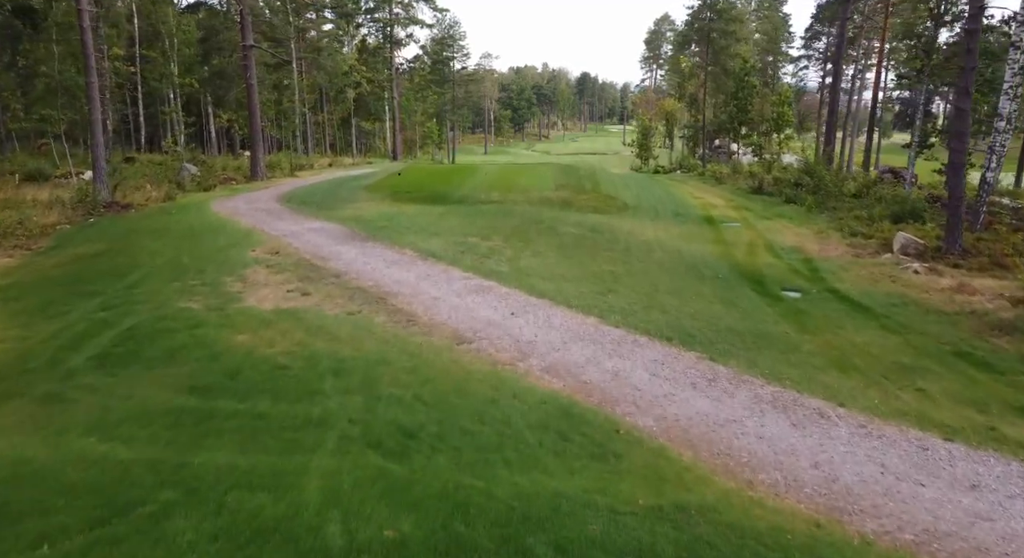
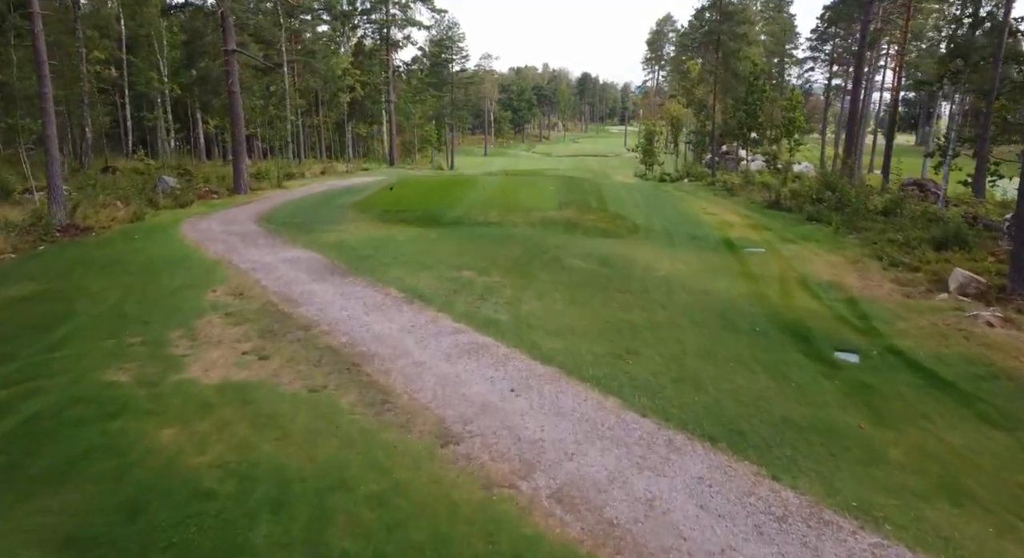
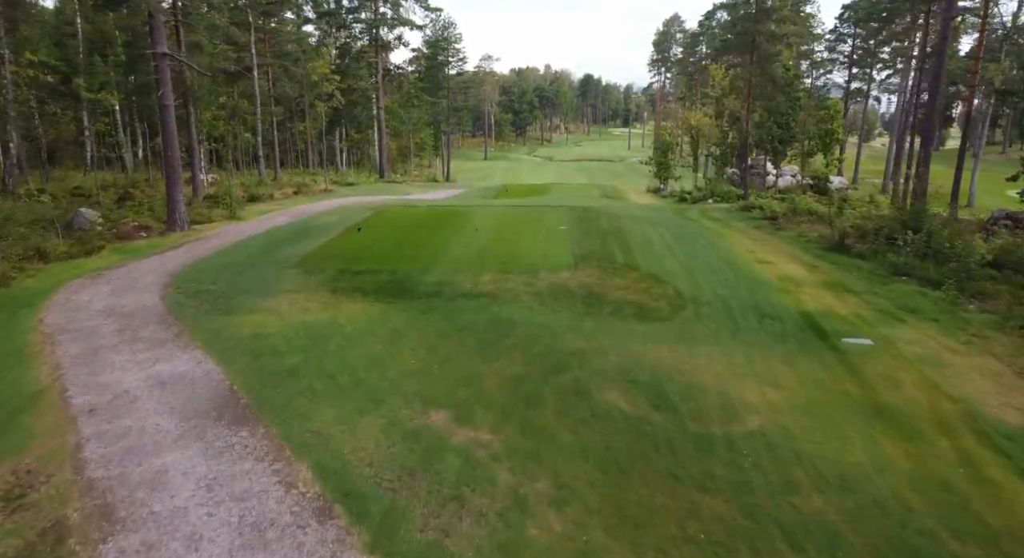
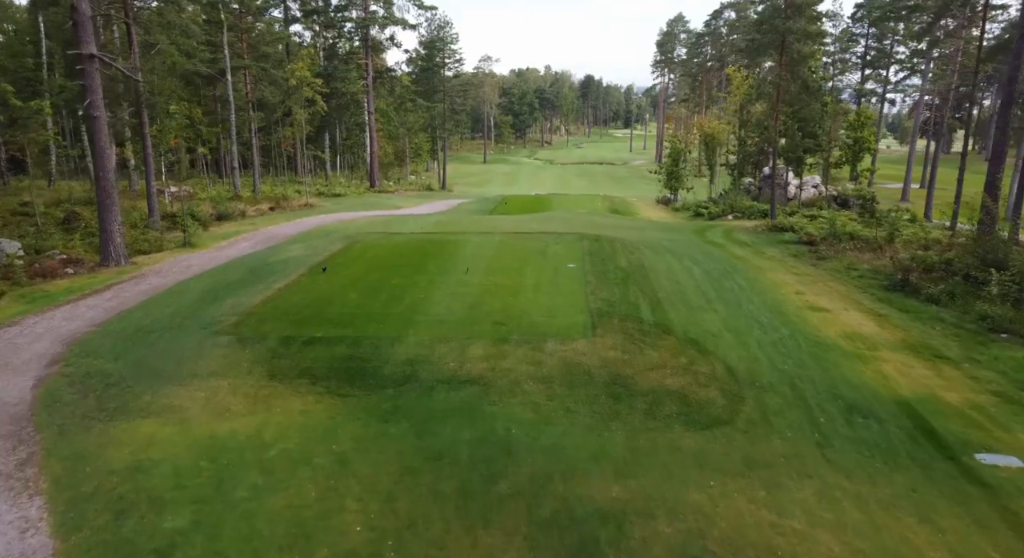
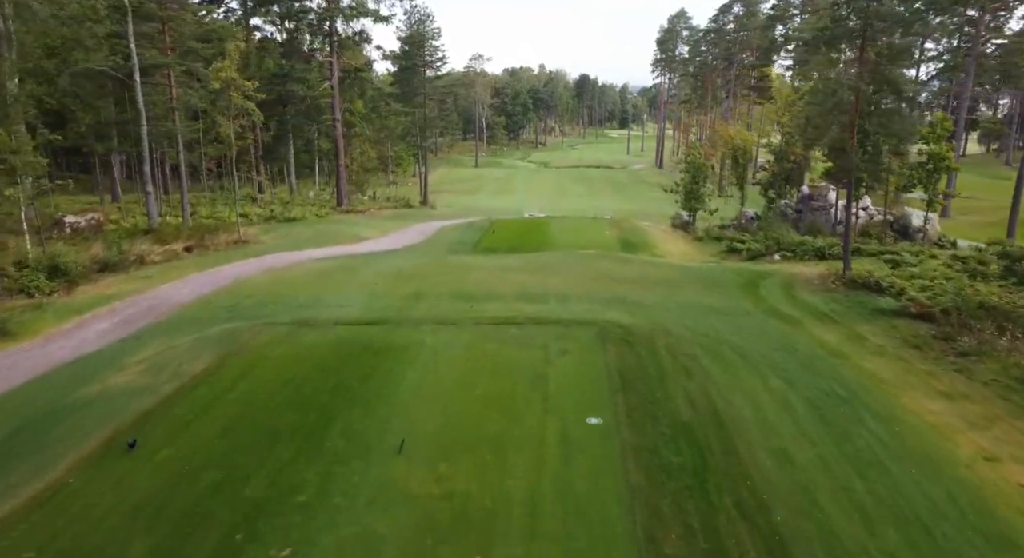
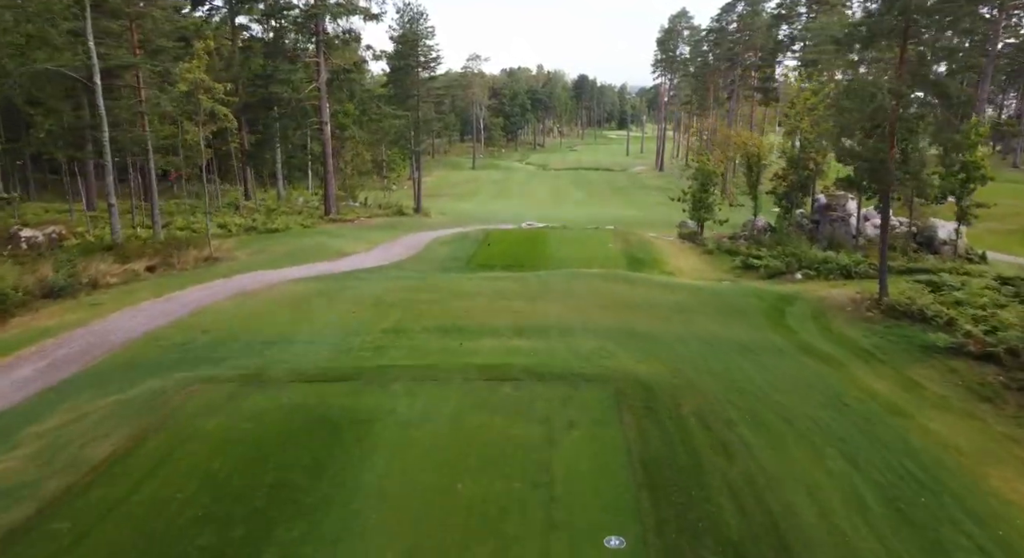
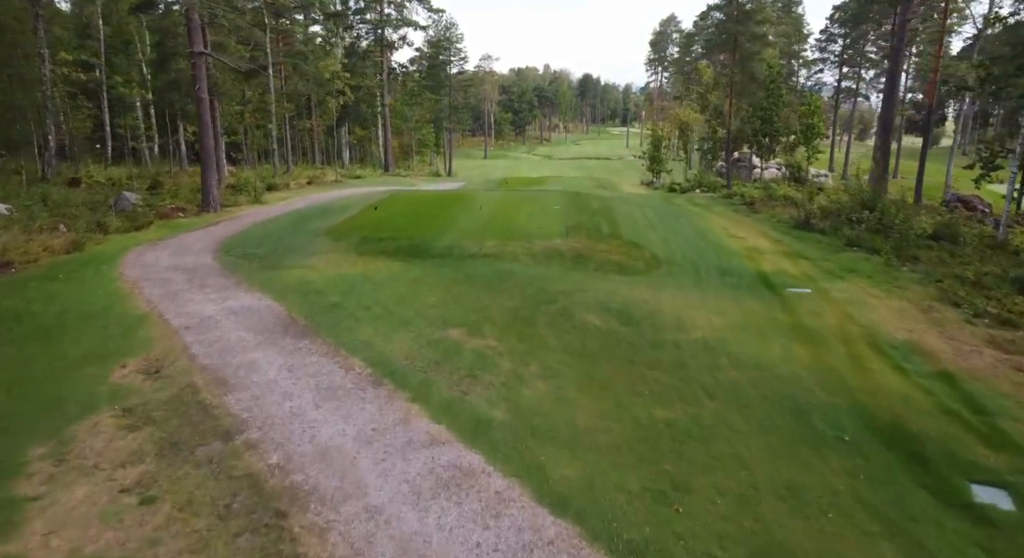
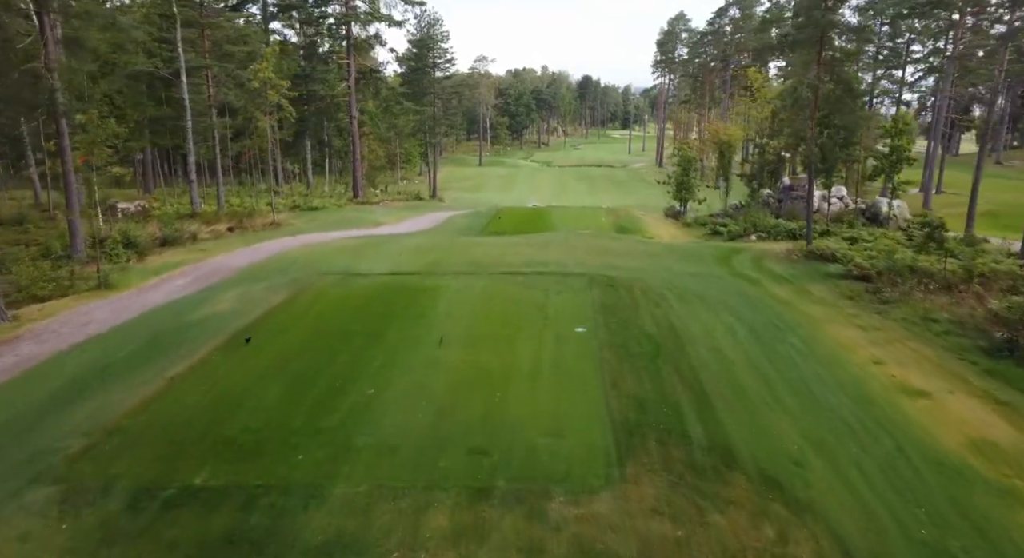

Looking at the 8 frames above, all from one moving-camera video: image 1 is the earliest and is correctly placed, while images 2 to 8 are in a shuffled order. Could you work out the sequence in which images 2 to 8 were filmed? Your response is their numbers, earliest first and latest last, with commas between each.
2, 7, 3, 4, 8, 5, 6
